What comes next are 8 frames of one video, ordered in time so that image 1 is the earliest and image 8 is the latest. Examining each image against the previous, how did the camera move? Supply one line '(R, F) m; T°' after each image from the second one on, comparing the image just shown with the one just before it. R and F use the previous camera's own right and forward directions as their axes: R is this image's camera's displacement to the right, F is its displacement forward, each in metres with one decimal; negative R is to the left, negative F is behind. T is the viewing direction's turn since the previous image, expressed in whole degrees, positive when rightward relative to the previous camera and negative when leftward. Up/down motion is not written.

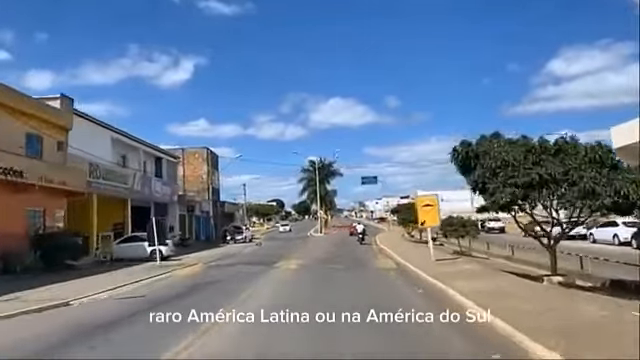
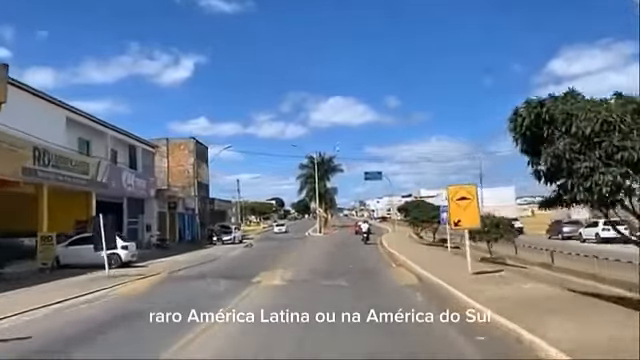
(+0.1, +6.5) m; 0°
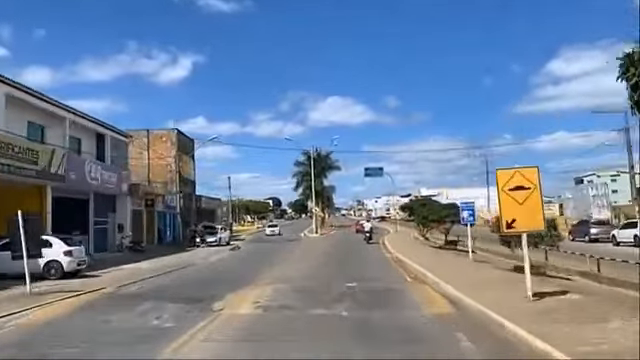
(+0.1, +5.5) m; 0°
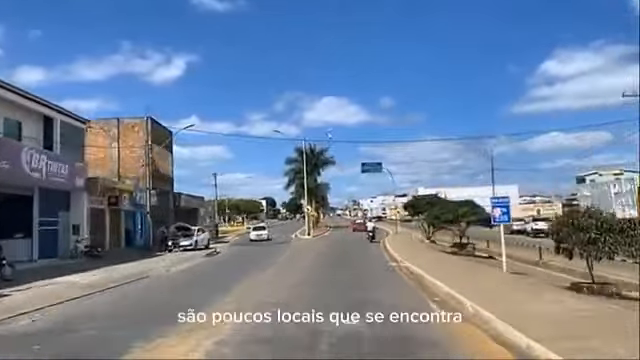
(+0.2, +6.1) m; 0°
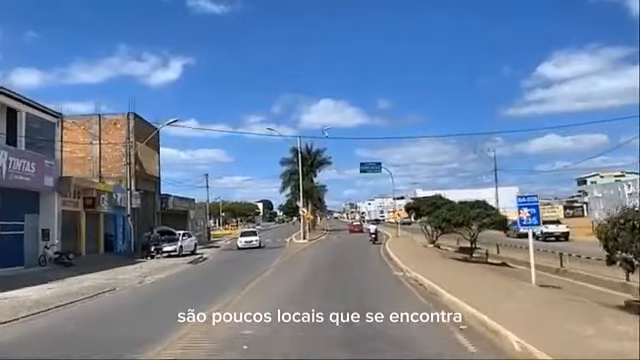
(+0.1, +3.2) m; 0°
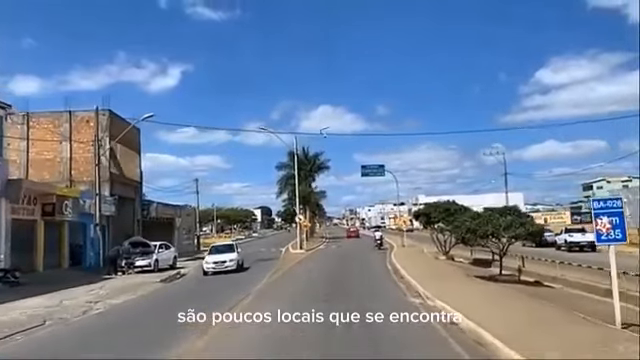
(+0.1, +4.9) m; 0°
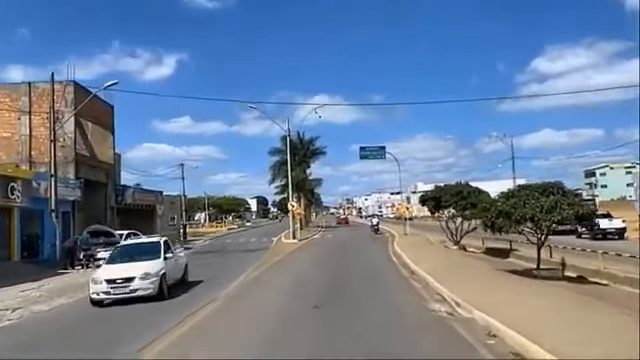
(+0.1, +4.7) m; 0°
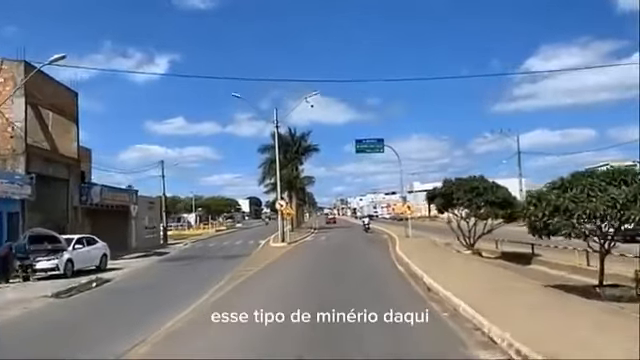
(+0.1, +4.8) m; 0°
